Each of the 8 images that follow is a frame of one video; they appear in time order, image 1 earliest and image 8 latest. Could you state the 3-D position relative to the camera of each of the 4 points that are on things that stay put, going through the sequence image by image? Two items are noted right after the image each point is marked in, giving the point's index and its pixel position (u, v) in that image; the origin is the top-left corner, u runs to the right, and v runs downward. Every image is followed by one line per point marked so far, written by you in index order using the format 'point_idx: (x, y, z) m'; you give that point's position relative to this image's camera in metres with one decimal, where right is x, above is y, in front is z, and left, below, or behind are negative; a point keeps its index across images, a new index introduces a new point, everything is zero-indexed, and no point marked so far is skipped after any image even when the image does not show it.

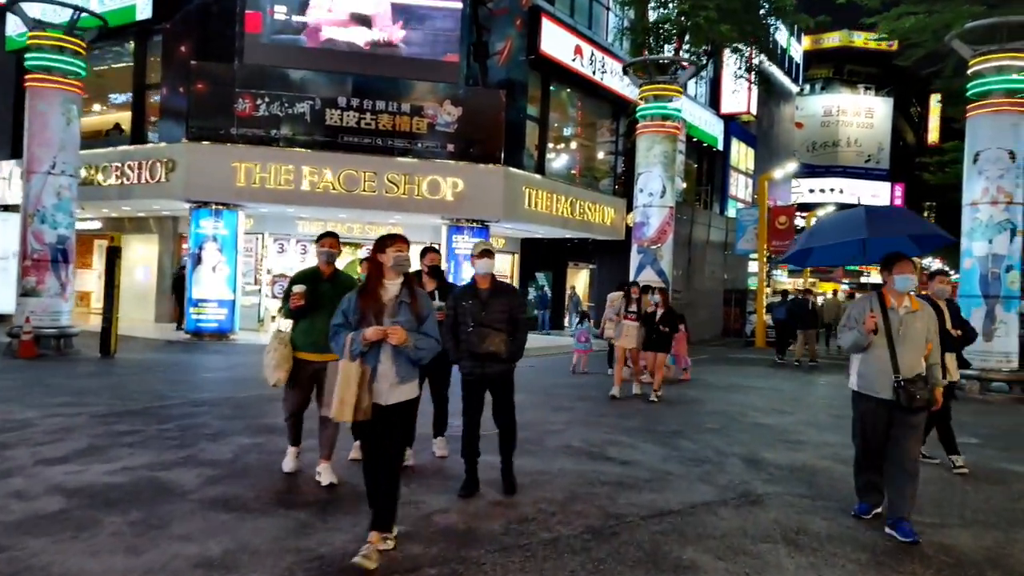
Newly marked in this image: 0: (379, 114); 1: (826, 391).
0: (-3.3, +4.3, +19.1) m
1: (+5.2, -1.7, +13.1) m
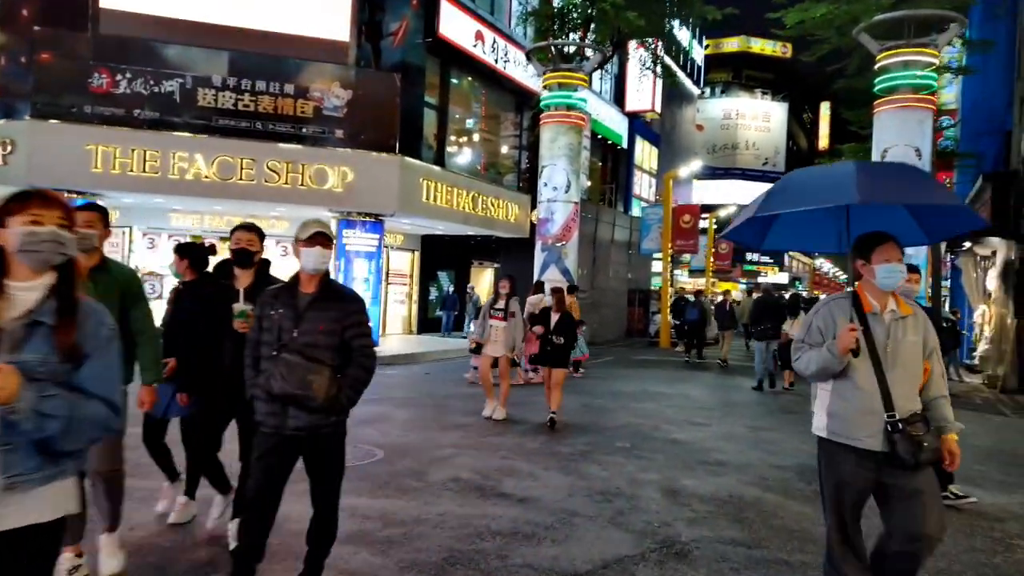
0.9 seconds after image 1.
0: (-5.6, +4.3, +17.3) m
1: (+3.5, -1.7, +12.3) m
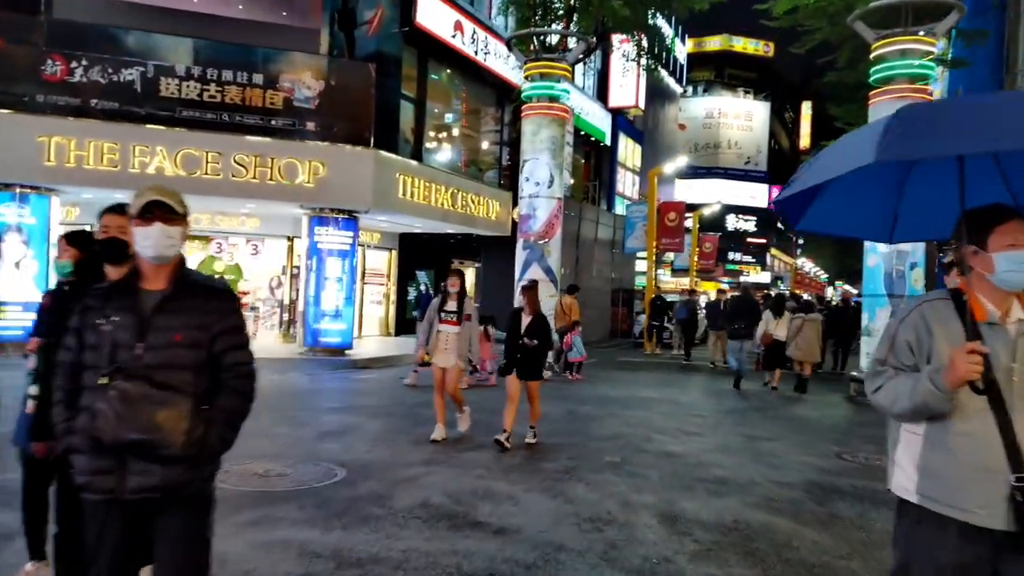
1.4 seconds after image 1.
0: (-6.0, +4.3, +16.5) m
1: (+3.2, -1.7, +11.7) m
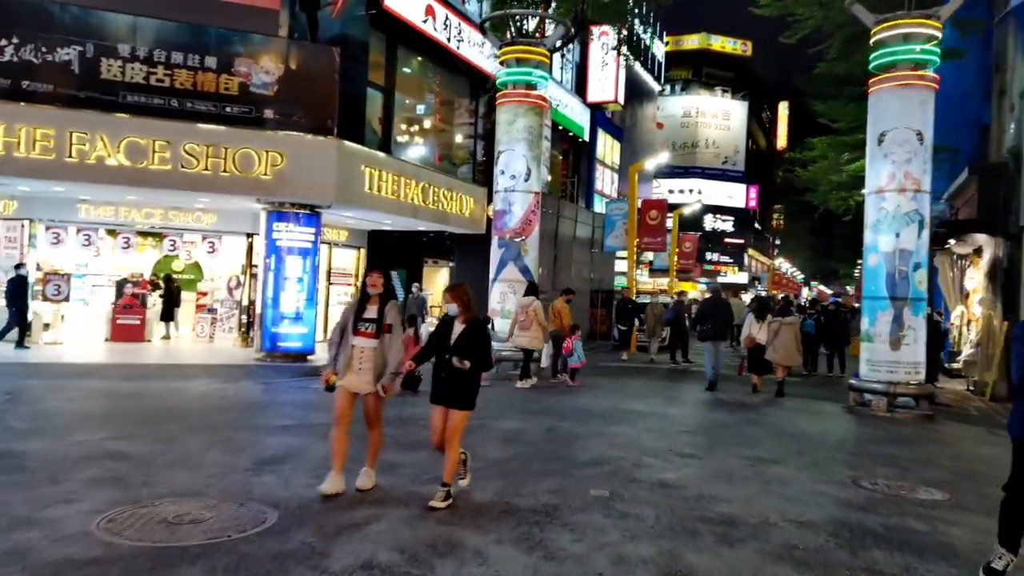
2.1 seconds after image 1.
0: (-6.5, +4.2, +15.2) m
1: (+2.9, -1.8, +10.6) m
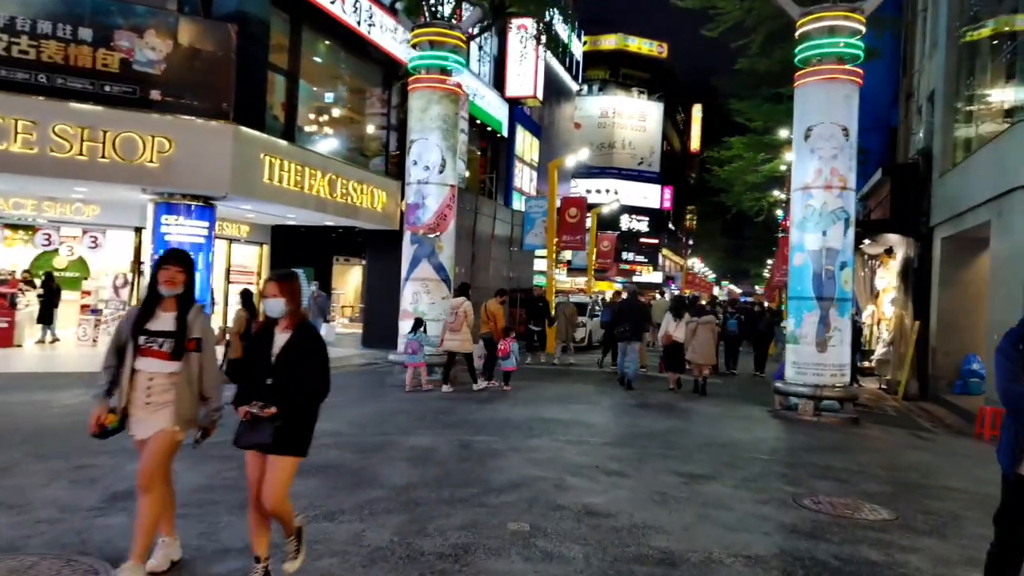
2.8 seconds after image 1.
0: (-8.1, +4.3, +13.5) m
1: (+1.8, -1.8, +10.0) m
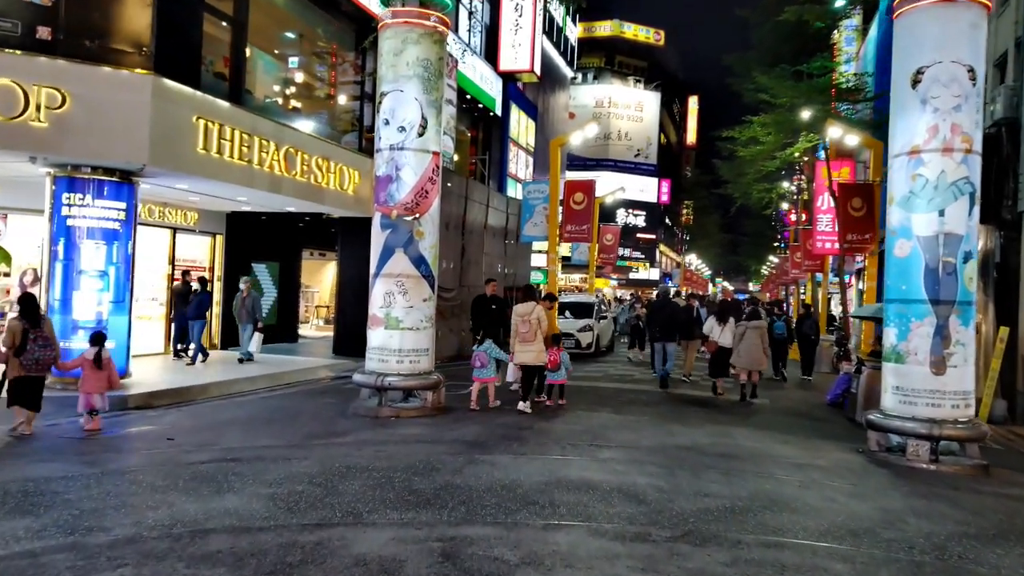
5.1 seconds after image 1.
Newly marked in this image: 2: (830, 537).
0: (-8.0, +4.3, +10.1) m
1: (+1.8, -1.8, +6.8) m
2: (+2.3, -1.8, +5.7) m
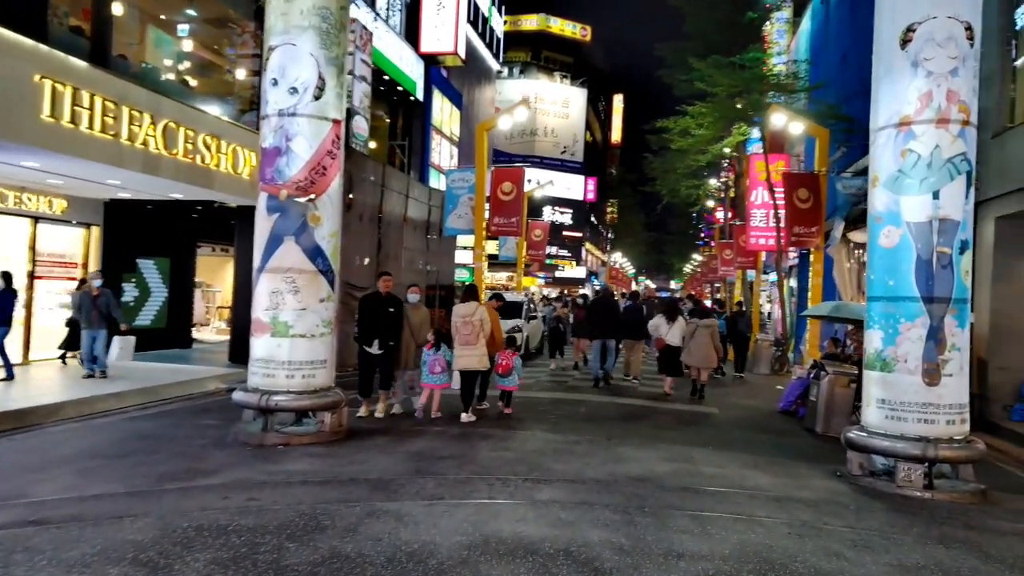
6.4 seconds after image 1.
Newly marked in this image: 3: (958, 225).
0: (-8.9, +4.3, +7.6) m
1: (+1.3, -1.7, +5.2) m
2: (+1.8, -1.8, +4.2) m
3: (+4.3, +0.6, +7.5) m
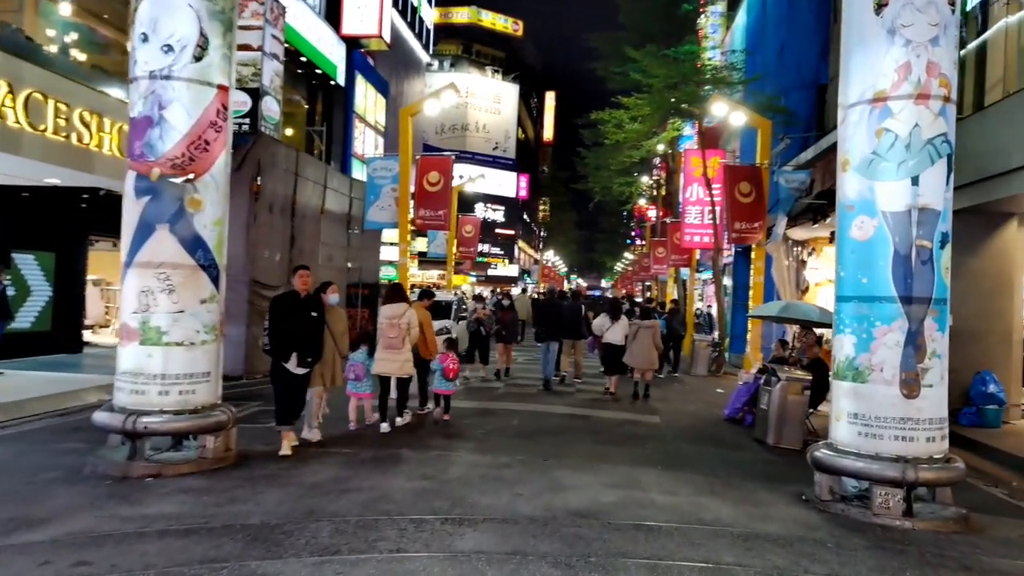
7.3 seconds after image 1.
0: (-9.5, +4.3, +5.5) m
1: (+0.8, -1.7, +4.1) m
2: (+1.5, -1.8, +3.1) m
3: (+3.6, +0.6, +6.6) m
